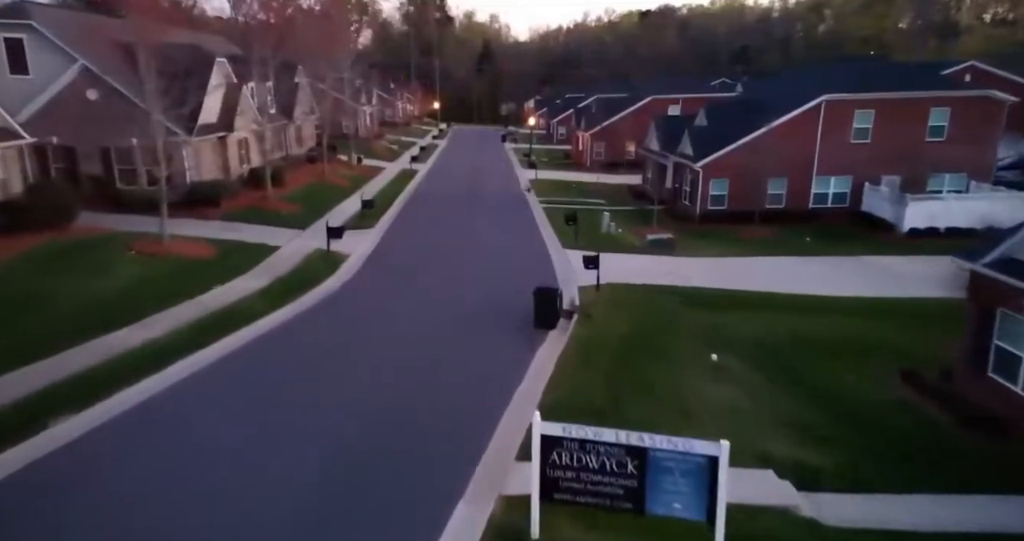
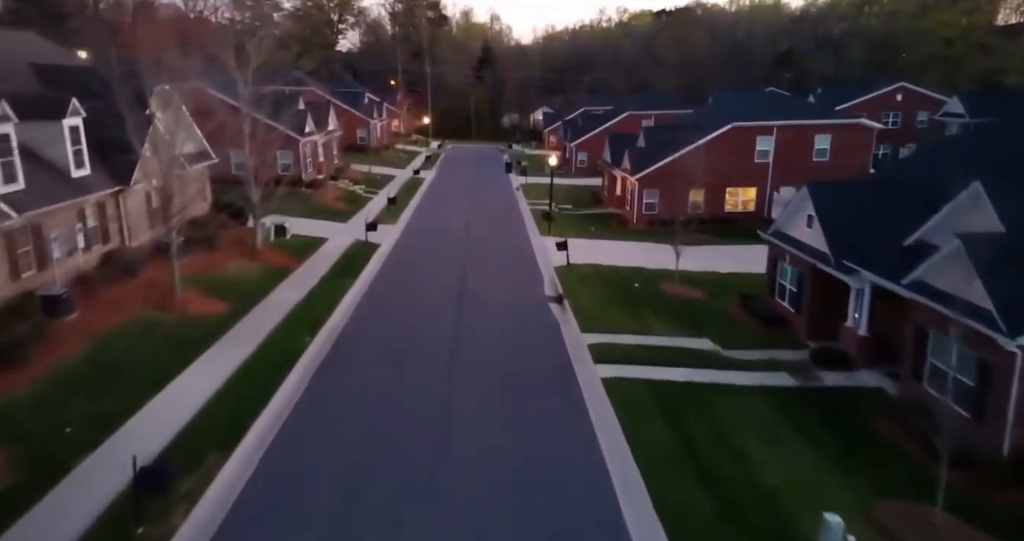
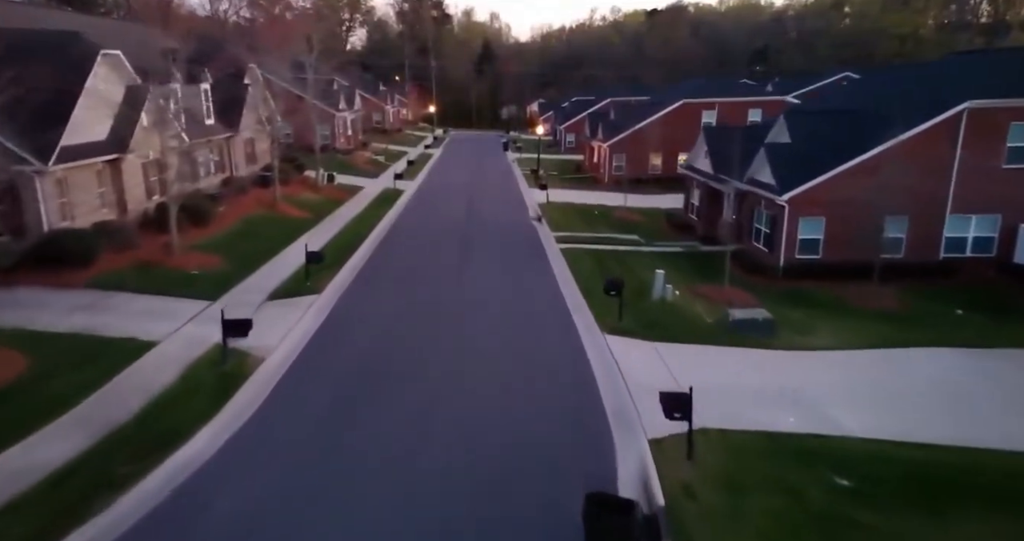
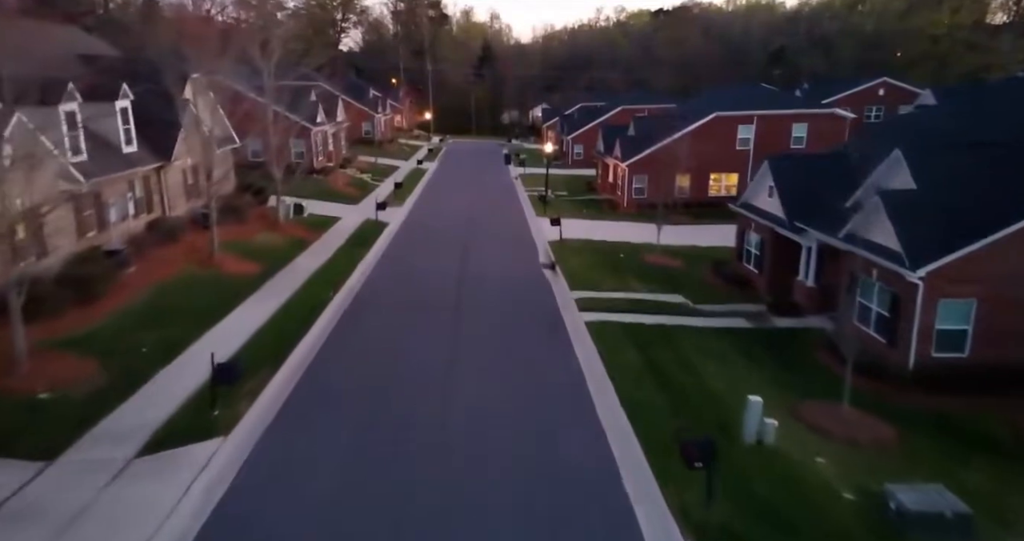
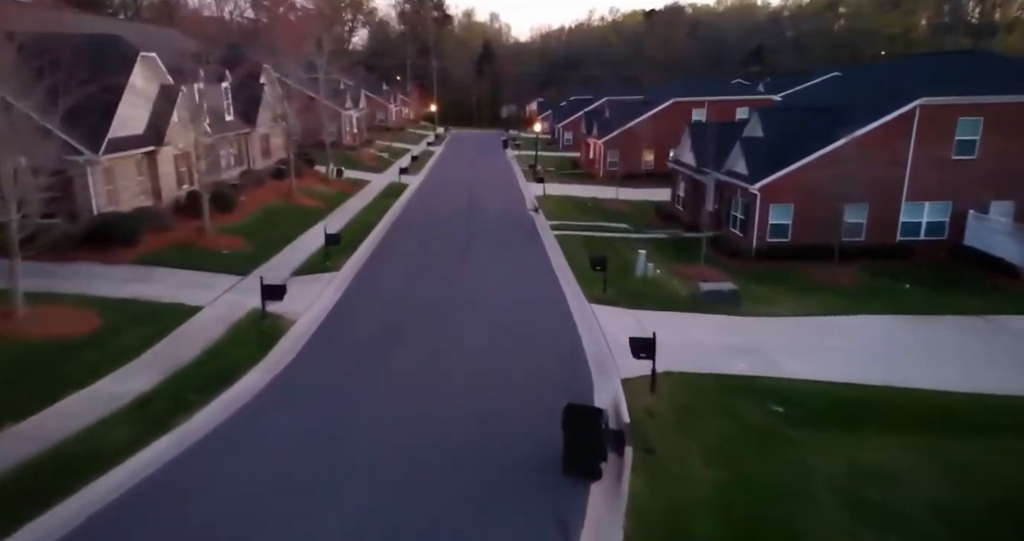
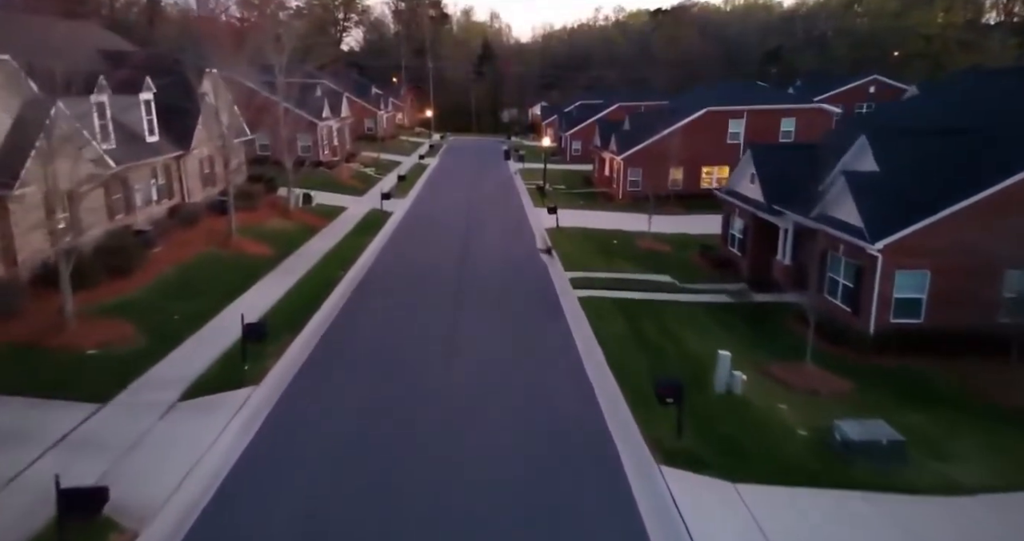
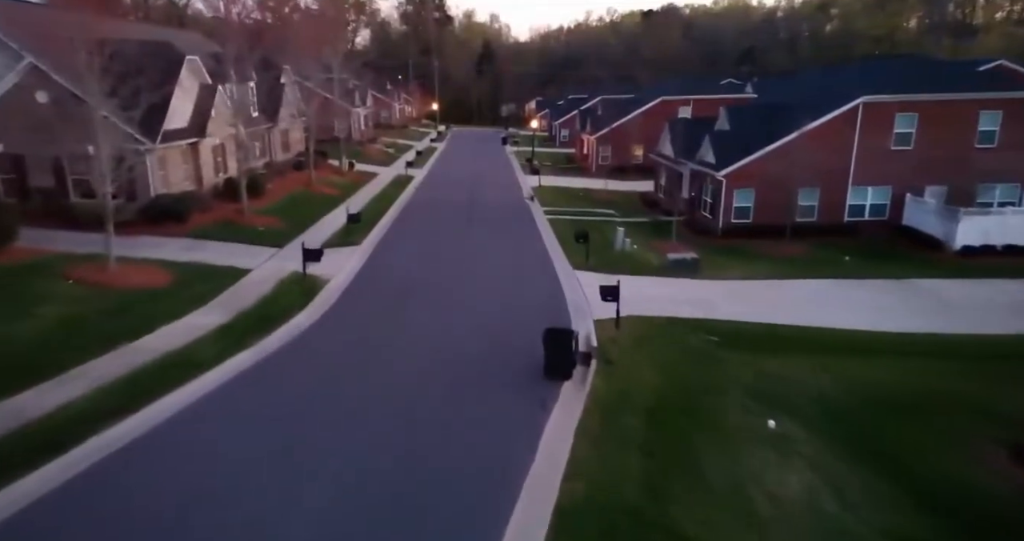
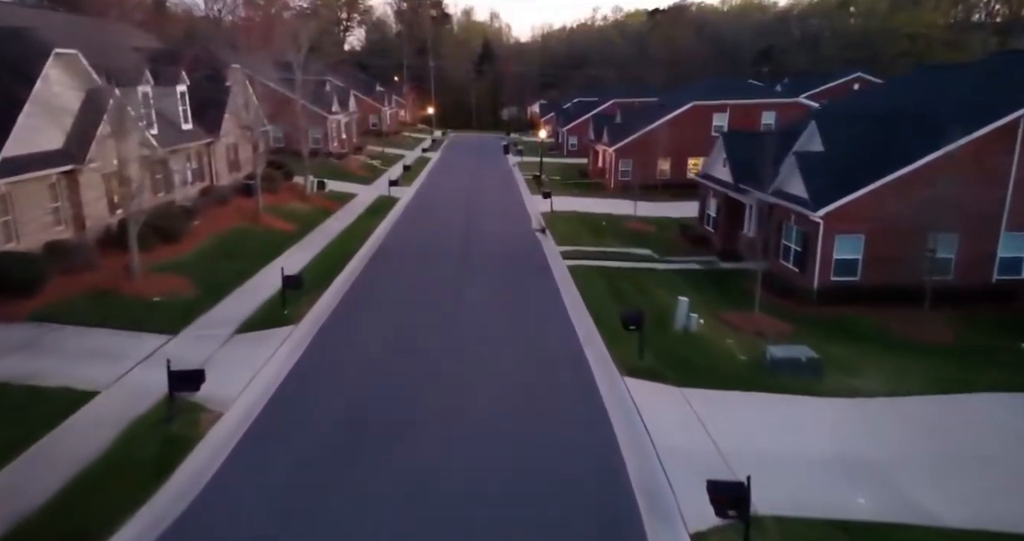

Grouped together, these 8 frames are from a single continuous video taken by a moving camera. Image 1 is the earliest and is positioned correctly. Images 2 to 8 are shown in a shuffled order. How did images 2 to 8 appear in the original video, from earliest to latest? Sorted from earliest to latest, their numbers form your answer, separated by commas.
7, 5, 3, 8, 6, 4, 2
